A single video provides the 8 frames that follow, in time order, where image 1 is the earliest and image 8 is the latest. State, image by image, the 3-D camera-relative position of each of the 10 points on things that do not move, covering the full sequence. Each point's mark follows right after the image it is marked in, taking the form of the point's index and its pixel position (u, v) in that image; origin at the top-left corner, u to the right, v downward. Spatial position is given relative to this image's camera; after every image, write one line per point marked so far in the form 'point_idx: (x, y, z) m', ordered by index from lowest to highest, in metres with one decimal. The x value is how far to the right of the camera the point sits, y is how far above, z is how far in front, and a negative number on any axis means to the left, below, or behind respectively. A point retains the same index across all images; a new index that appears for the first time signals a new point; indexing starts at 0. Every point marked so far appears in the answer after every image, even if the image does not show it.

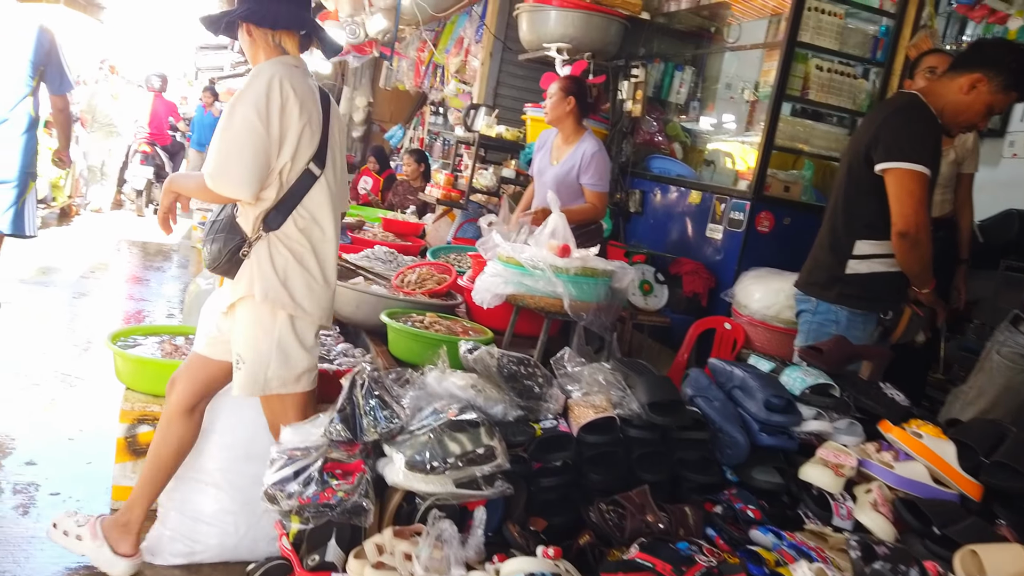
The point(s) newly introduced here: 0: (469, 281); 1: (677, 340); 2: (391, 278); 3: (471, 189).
0: (-0.2, 0.0, +3.7) m
1: (+0.8, -0.3, +3.8) m
2: (-0.6, 0.0, +3.8) m
3: (-0.3, +0.6, +4.6) m
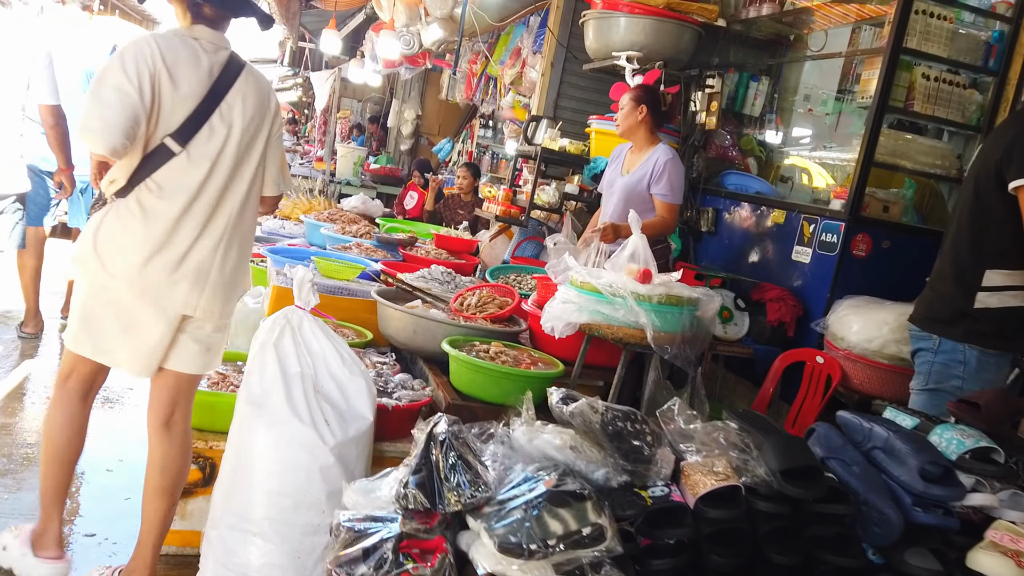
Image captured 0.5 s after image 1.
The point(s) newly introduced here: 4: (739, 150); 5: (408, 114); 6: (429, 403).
0: (+0.1, -0.1, +3.4) m
1: (+1.1, -0.4, +3.5) m
2: (-0.3, -0.1, +3.5) m
3: (+0.1, +0.5, +4.3) m
4: (+1.4, +0.9, +4.7) m
5: (-1.4, +2.4, +10.4) m
6: (-0.3, -0.4, +2.7) m
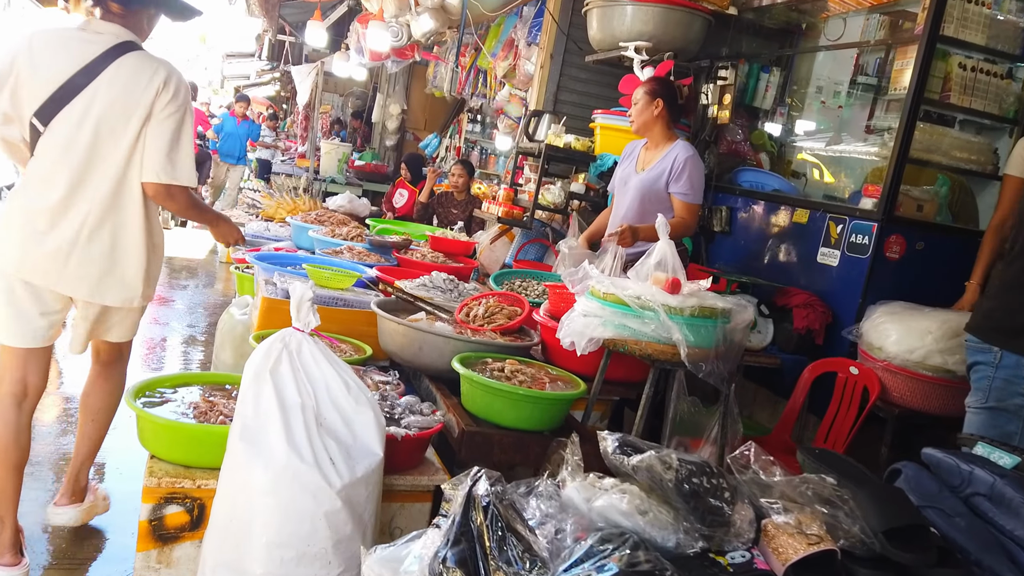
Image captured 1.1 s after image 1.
0: (+0.1, -0.1, +3.1) m
1: (+1.2, -0.4, +3.3) m
2: (-0.2, -0.1, +3.2) m
3: (+0.1, +0.4, +4.1) m
4: (+1.4, +0.8, +4.5) m
5: (-1.6, +2.4, +10.1) m
6: (-0.2, -0.5, +2.5) m
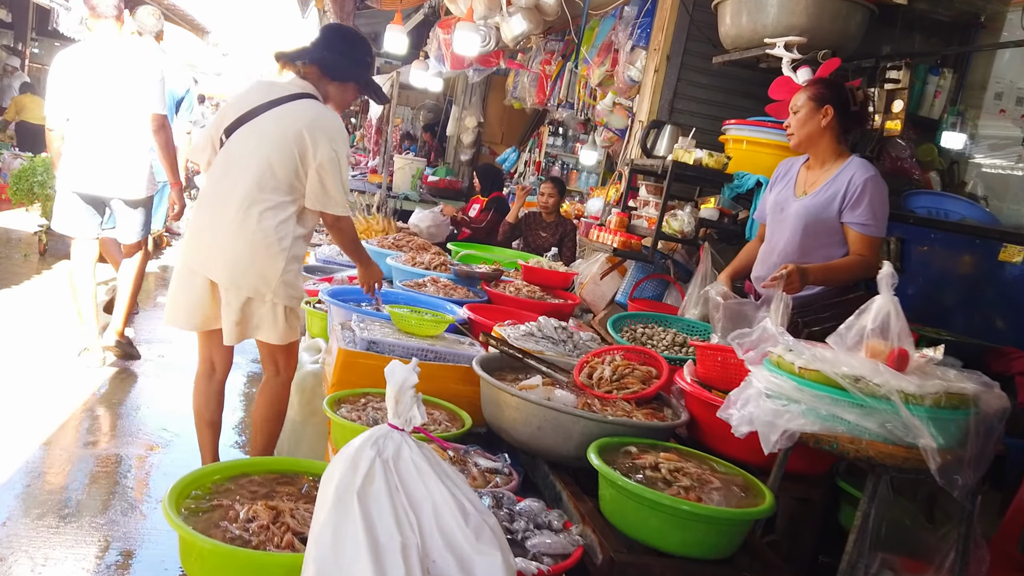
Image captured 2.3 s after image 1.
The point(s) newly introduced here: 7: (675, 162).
0: (+0.6, -0.3, +2.5) m
1: (+1.6, -0.6, +2.5) m
2: (+0.2, -0.3, +2.6) m
3: (+0.7, +0.2, +3.4) m
4: (+2.0, +0.6, +3.7) m
5: (-0.5, +2.1, +9.6) m
6: (+0.2, -0.6, +1.8) m
7: (+0.7, +0.6, +3.4) m
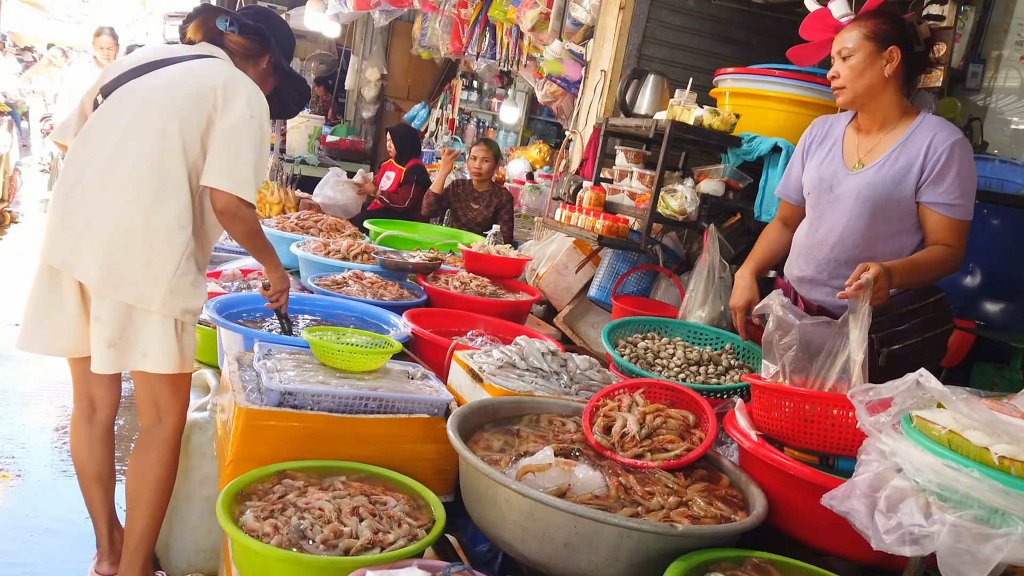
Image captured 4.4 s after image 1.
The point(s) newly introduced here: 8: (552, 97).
0: (+0.6, -0.3, +1.7) m
1: (+1.6, -0.6, +2.0) m
2: (+0.2, -0.3, +1.8) m
3: (+0.5, +0.3, +2.7) m
4: (+1.7, +0.7, +3.1) m
5: (-1.6, +2.4, +8.5) m
6: (+0.2, -0.7, +1.1) m
7: (+0.6, +0.6, +2.6) m
8: (+0.2, +1.1, +4.5) m
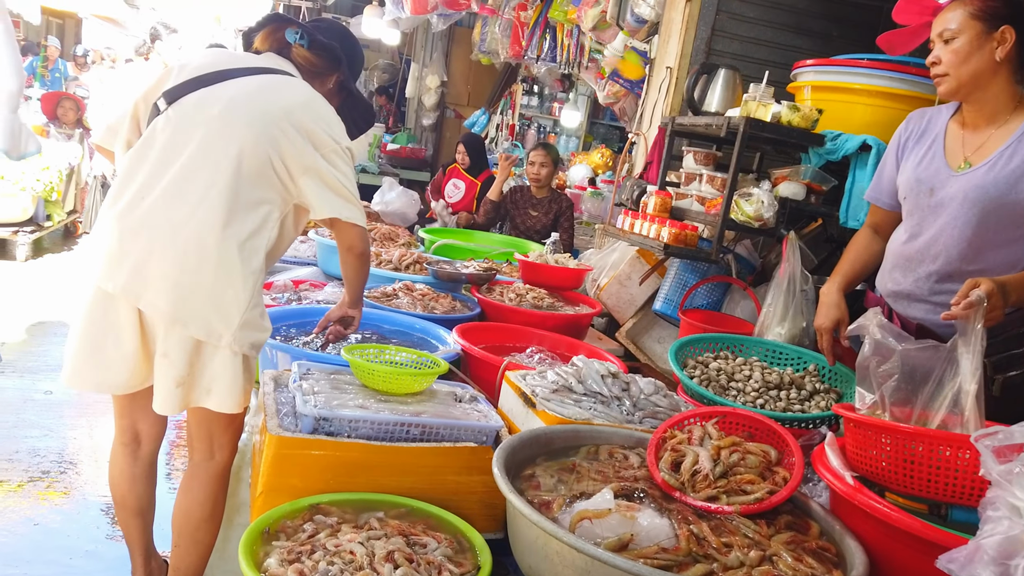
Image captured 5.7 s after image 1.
0: (+0.7, -0.4, +1.5) m
1: (+1.7, -0.7, +1.6) m
2: (+0.3, -0.4, +1.6) m
3: (+0.7, +0.2, +2.4) m
4: (+2.0, +0.6, +2.8) m
5: (-0.9, +2.3, +8.5) m
6: (+0.3, -0.8, +0.8) m
7: (+0.7, +0.5, +2.4) m
8: (+0.6, +1.1, +4.3) m
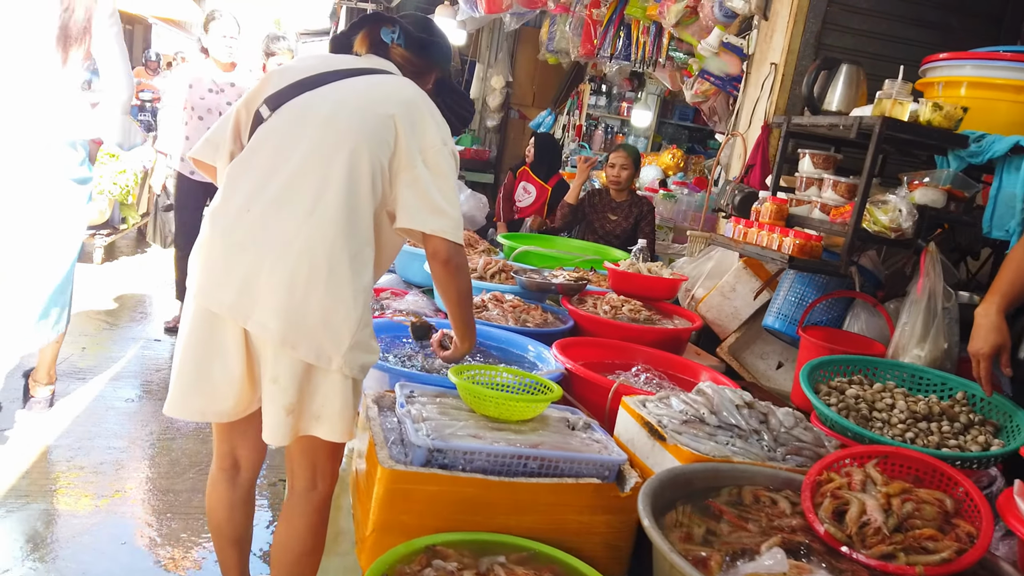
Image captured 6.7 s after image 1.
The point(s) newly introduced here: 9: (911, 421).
0: (+0.9, -0.4, +1.3) m
1: (+2.0, -0.7, +1.3) m
2: (+0.6, -0.4, +1.4) m
3: (+1.0, +0.2, +2.2) m
4: (+2.3, +0.6, +2.5) m
5: (-0.2, +2.3, +8.3) m
6: (+0.5, -0.8, +0.7) m
7: (+1.1, +0.5, +2.2) m
8: (+1.0, +1.0, +4.1) m
9: (+1.0, -0.3, +1.9) m
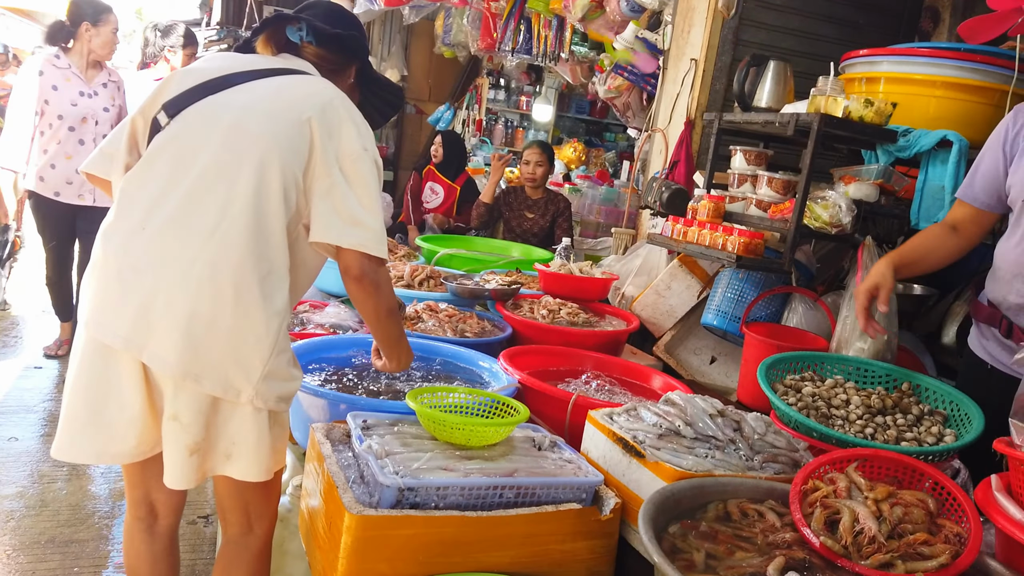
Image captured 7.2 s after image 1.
0: (+0.9, -0.4, +1.3) m
1: (+2.0, -0.7, +1.5) m
2: (+0.5, -0.4, +1.4) m
3: (+0.8, +0.2, +2.2) m
4: (+2.1, +0.7, +2.6) m
5: (-1.3, +2.3, +8.1) m
6: (+0.6, -0.8, +0.6) m
7: (+0.9, +0.5, +2.2) m
8: (+0.6, +1.1, +4.1) m
9: (+0.9, -0.3, +1.9) m
